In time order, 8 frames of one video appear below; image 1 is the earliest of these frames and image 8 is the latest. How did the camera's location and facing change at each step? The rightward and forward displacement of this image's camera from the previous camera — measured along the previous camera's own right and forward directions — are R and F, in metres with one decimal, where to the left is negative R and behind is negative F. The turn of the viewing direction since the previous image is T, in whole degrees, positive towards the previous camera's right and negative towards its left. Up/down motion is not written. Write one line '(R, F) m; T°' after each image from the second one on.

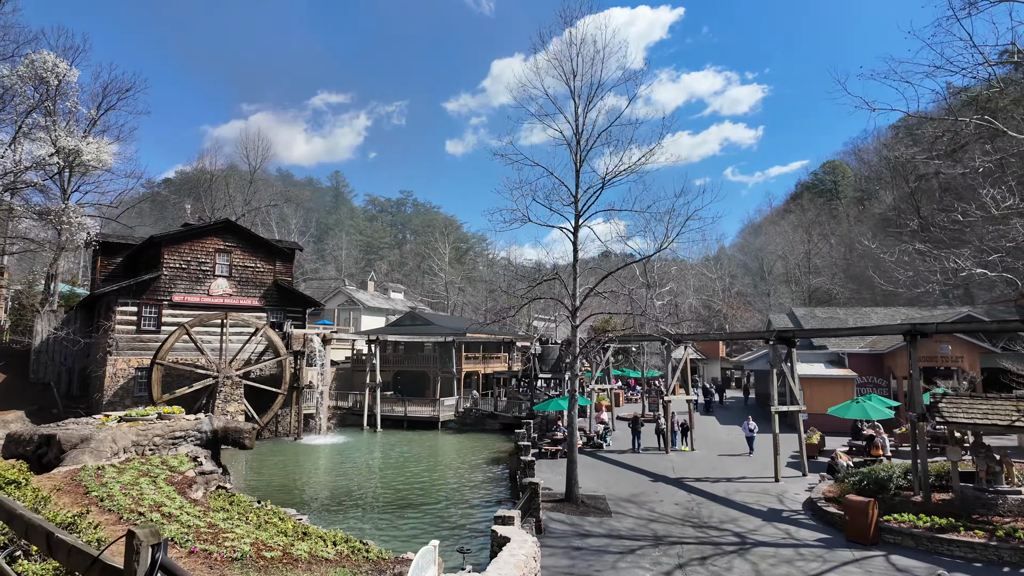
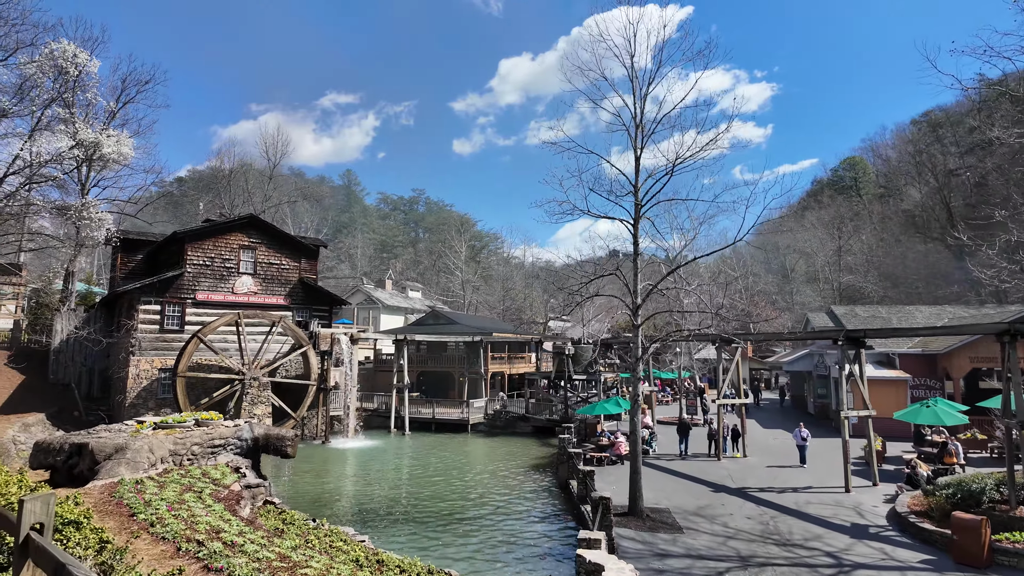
(-0.9, +0.8) m; -1°
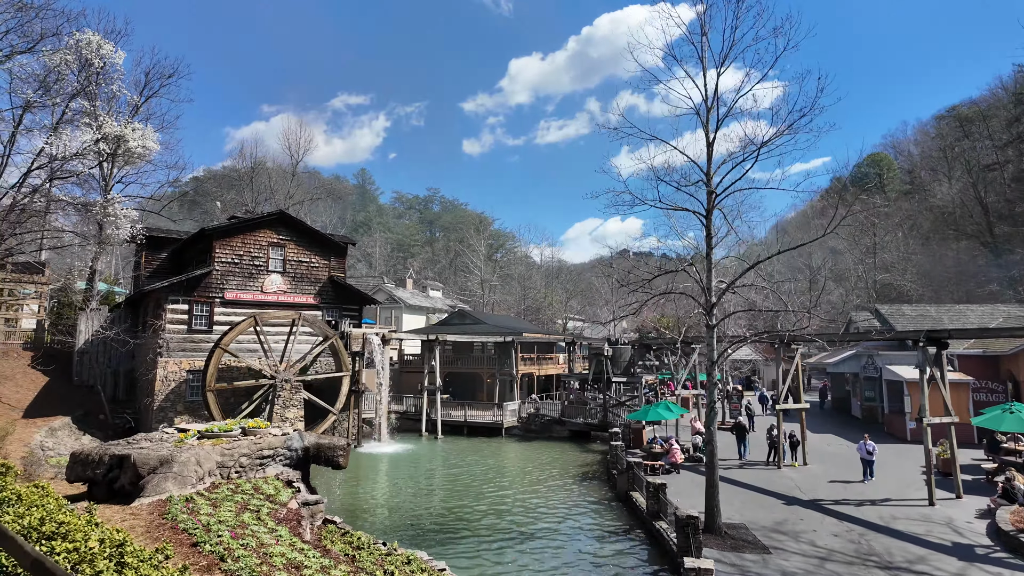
(-0.9, +0.8) m; -1°
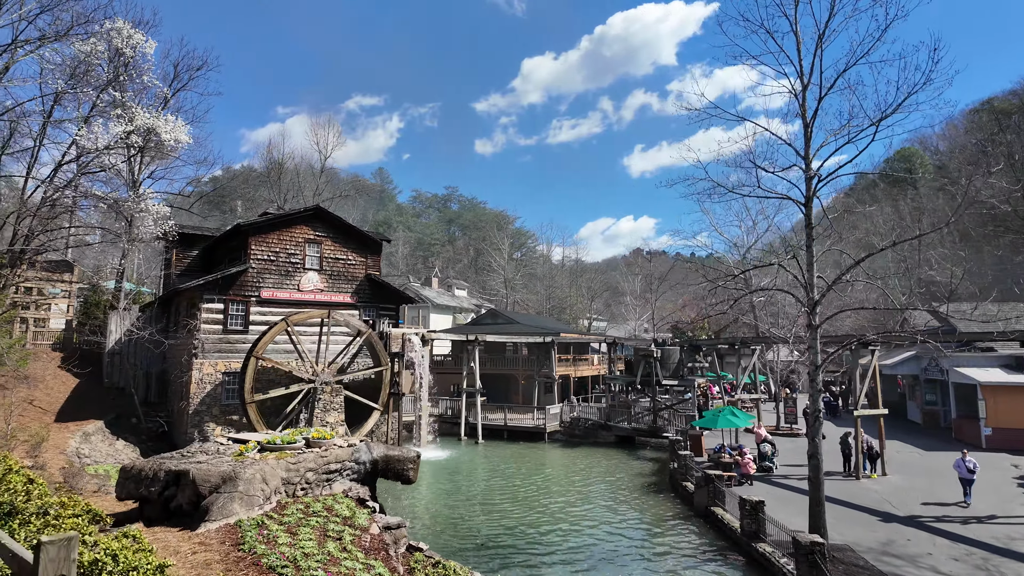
(-1.0, +0.9) m; -1°
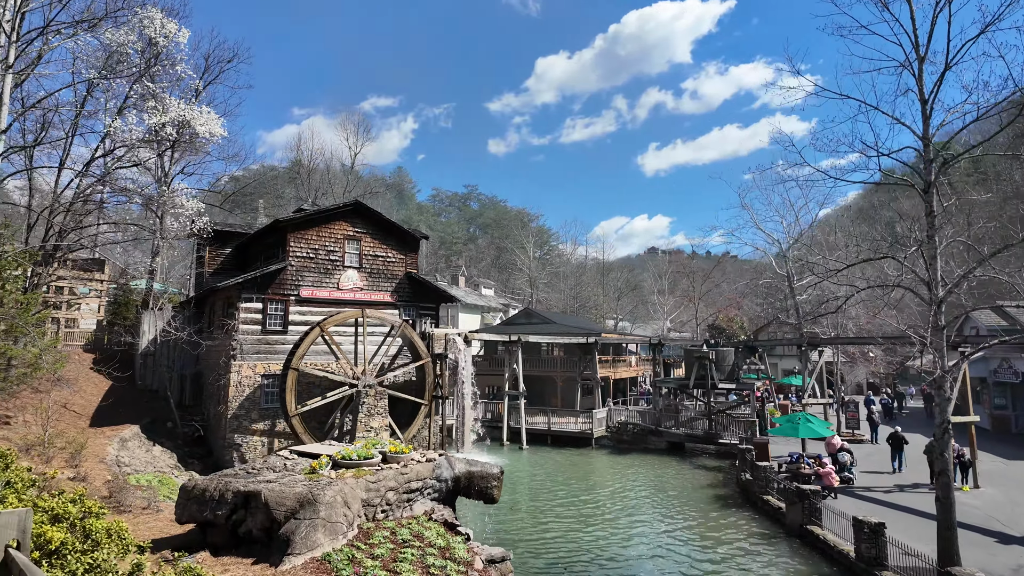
(-1.0, +0.9) m; -1°
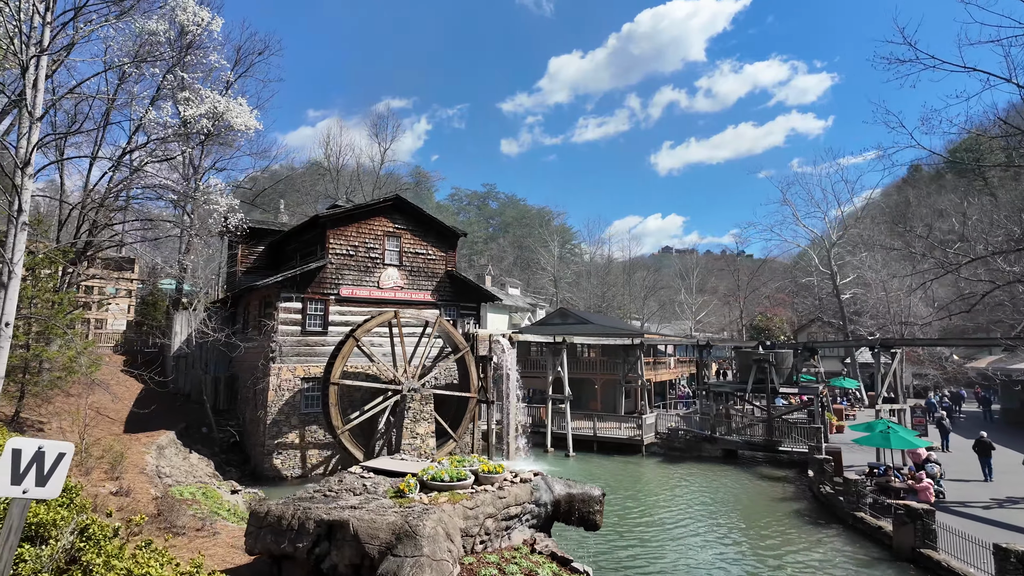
(-1.0, +0.9) m; -1°
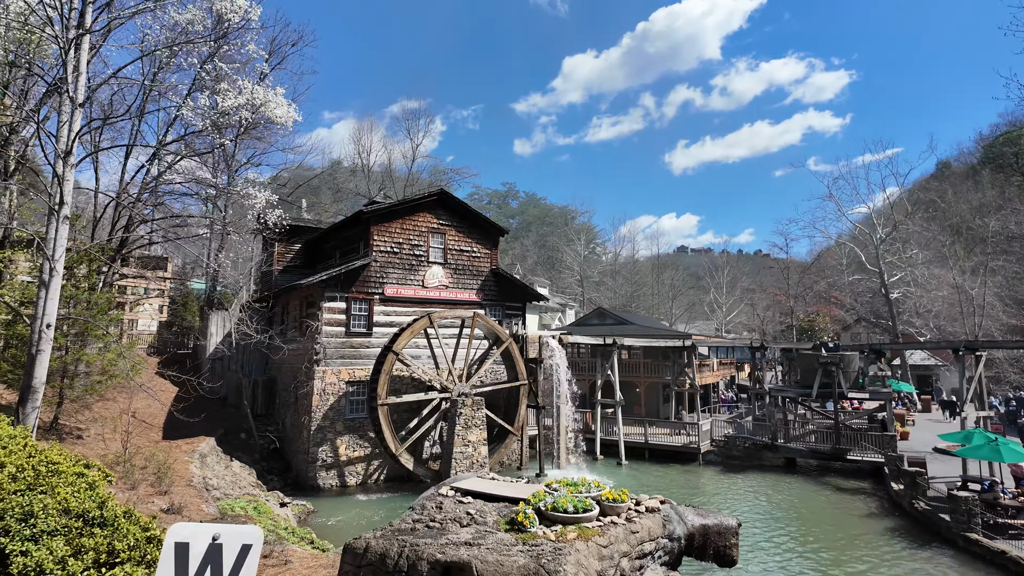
(-1.0, +0.9) m; -1°
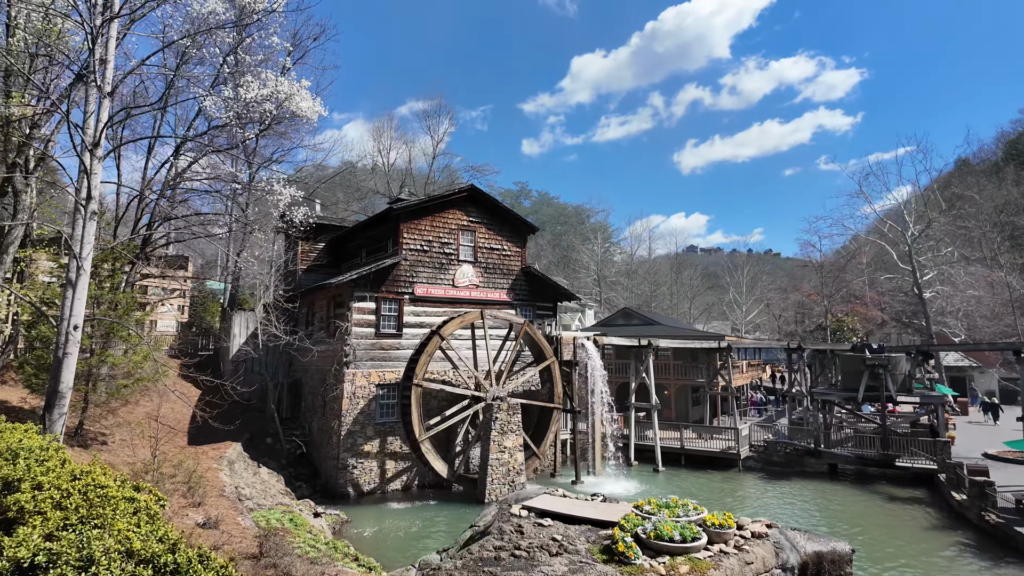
(-0.6, +0.6) m; -1°
